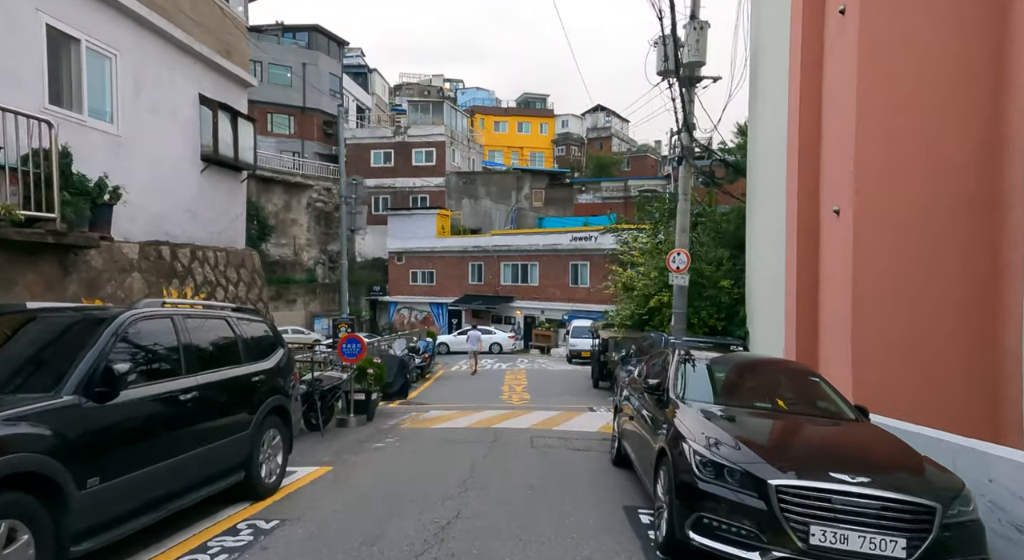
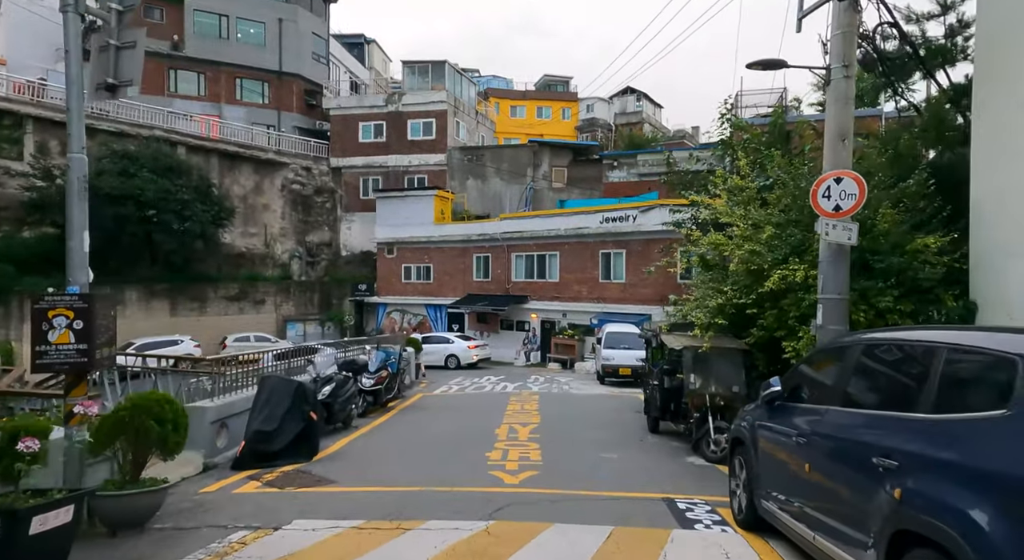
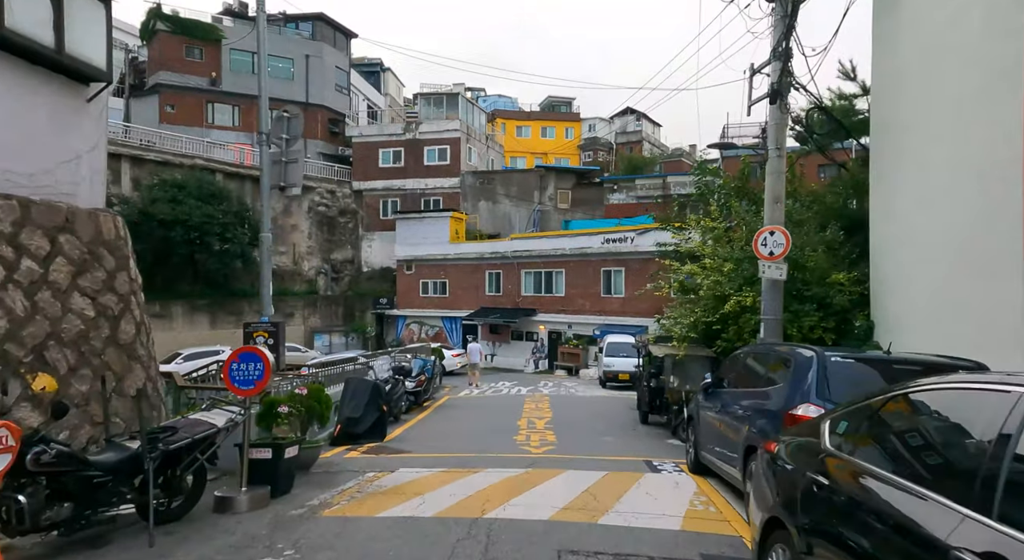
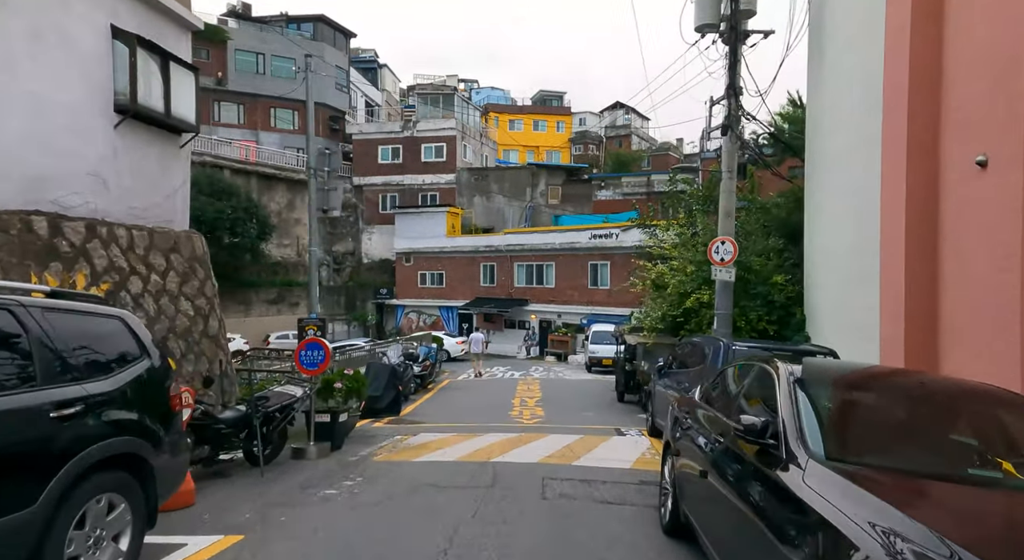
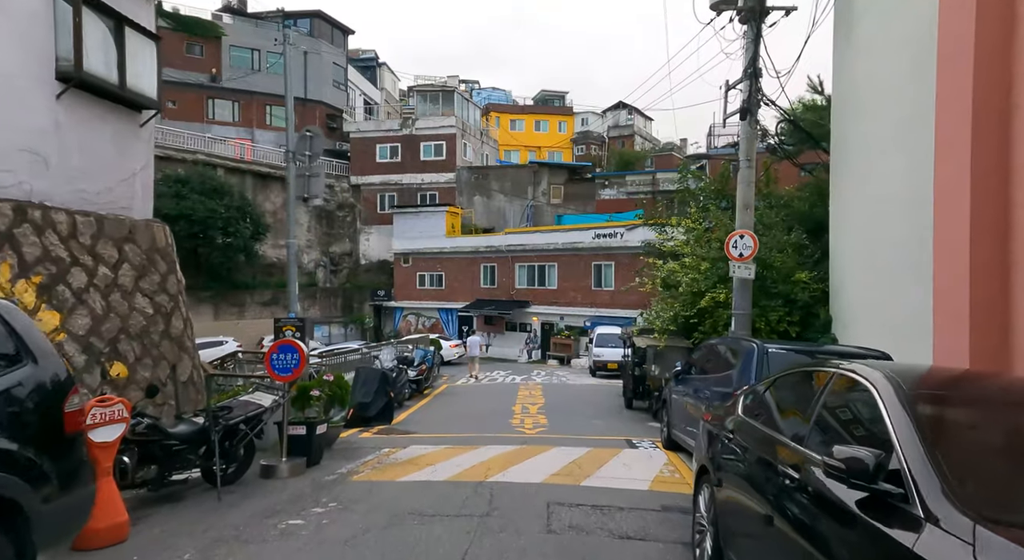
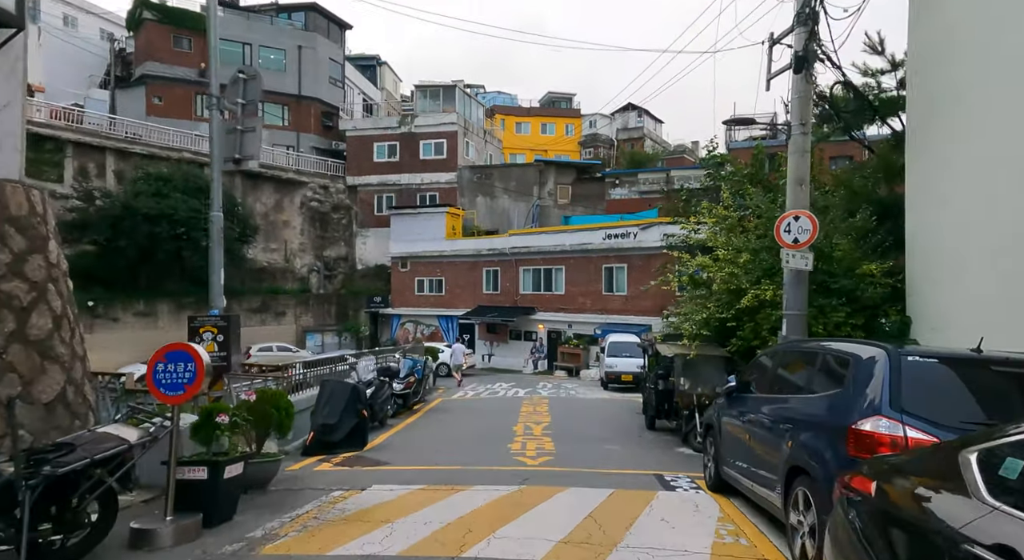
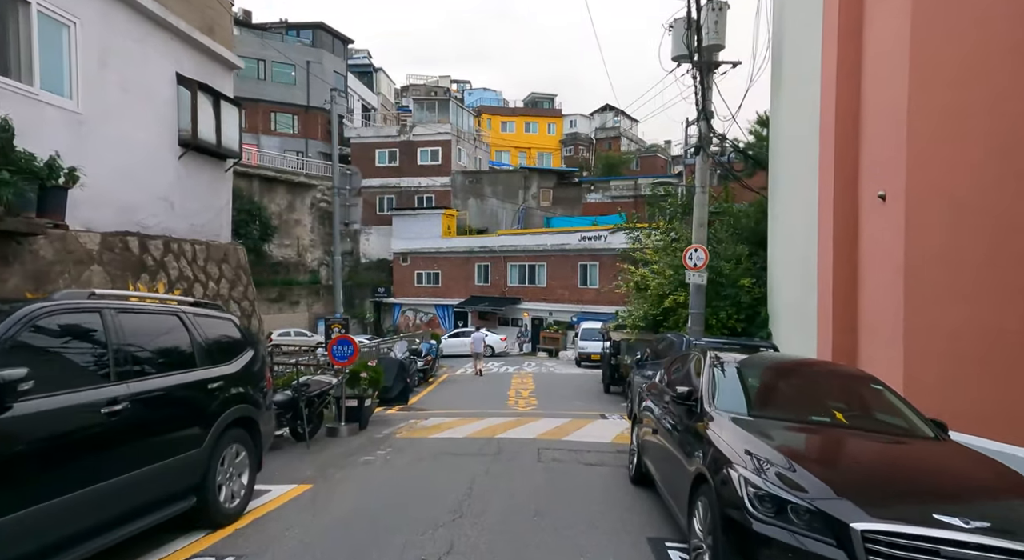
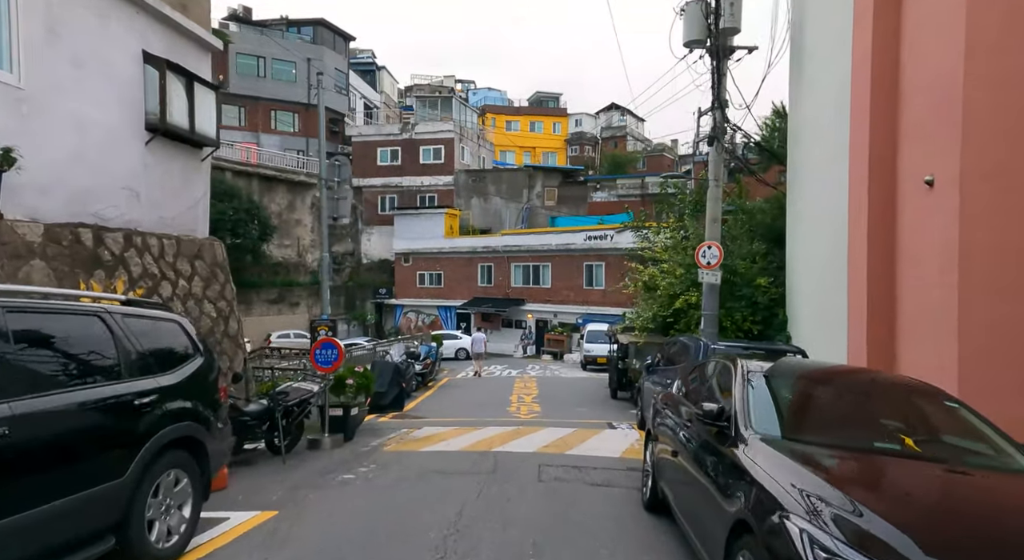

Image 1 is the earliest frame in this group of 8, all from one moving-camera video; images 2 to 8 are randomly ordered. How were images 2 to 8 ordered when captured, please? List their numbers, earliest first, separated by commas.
7, 8, 4, 5, 3, 6, 2
